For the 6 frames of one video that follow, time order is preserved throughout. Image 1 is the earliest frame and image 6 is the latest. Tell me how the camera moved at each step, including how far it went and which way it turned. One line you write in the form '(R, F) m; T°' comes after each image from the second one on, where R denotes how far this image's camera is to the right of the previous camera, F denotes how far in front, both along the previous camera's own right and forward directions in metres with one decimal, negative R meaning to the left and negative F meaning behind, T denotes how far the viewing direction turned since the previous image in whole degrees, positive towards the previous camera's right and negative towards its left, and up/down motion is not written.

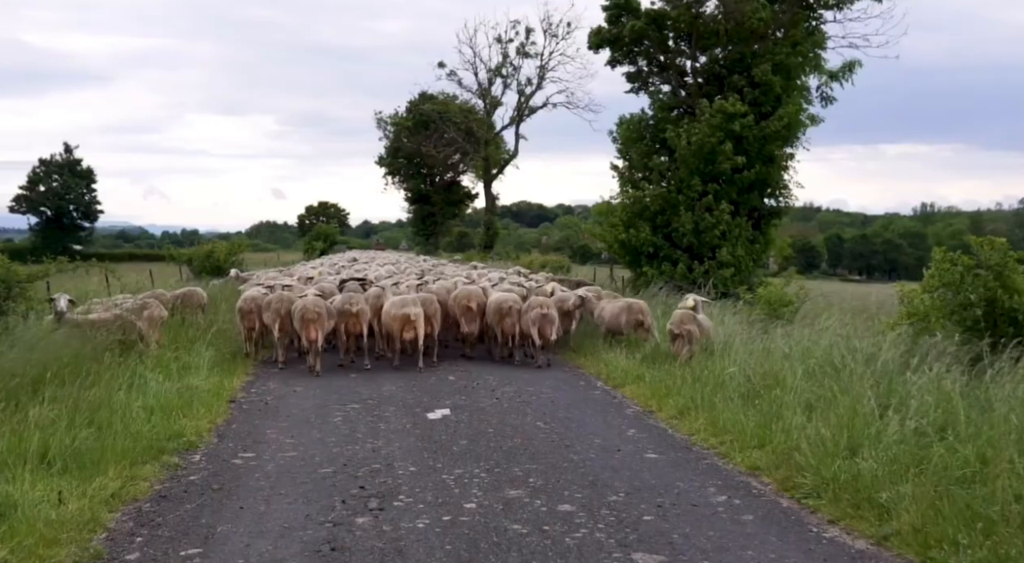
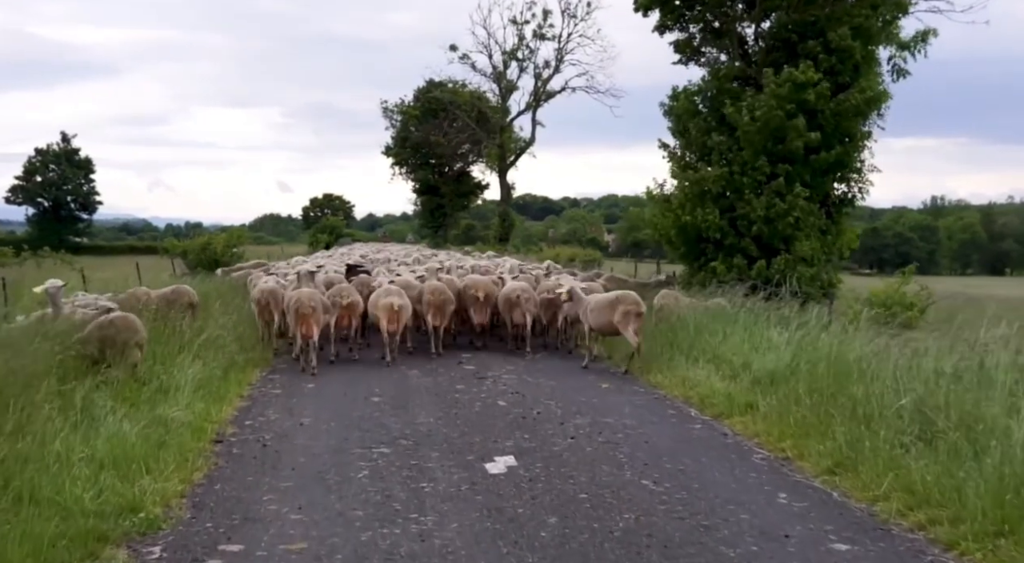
(-0.8, +2.7) m; 0°
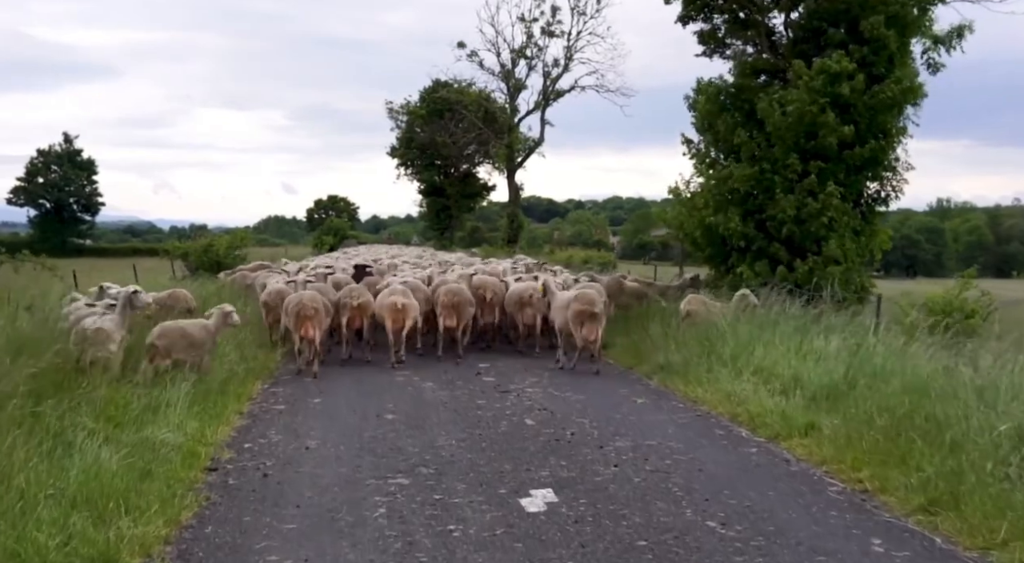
(-0.3, +1.0) m; 0°
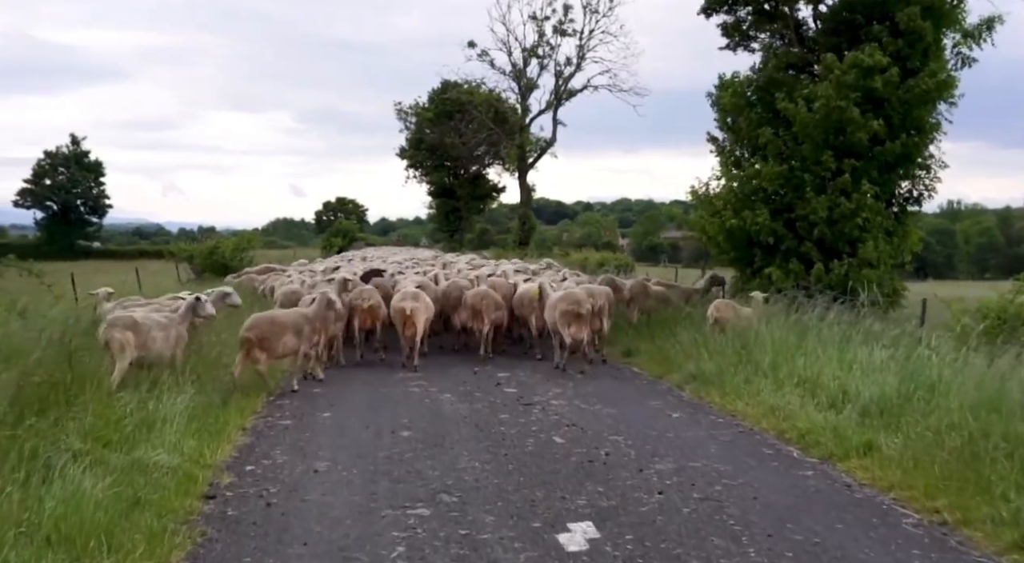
(-0.2, +0.7) m; -1°
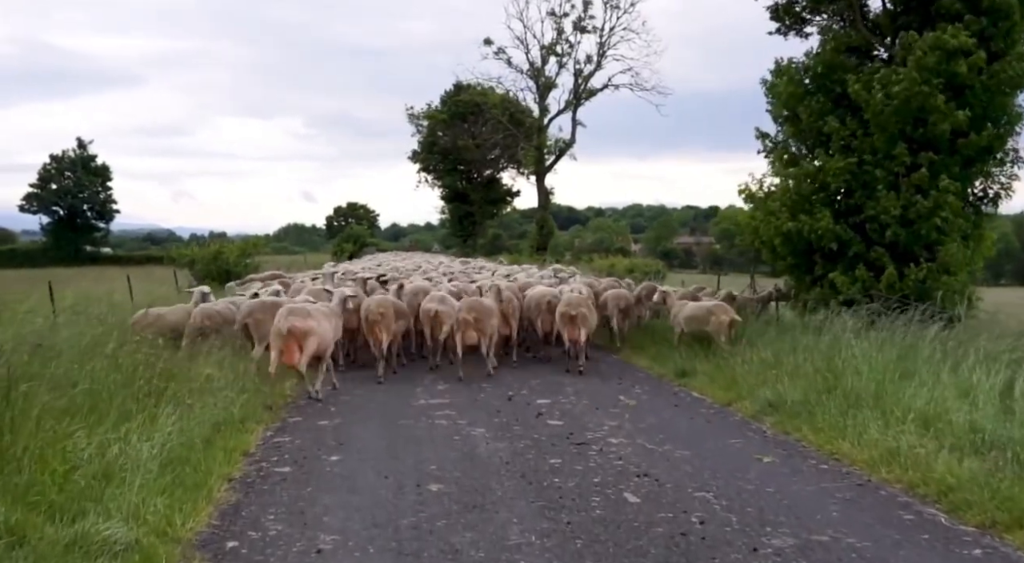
(-0.4, +1.8) m; -1°
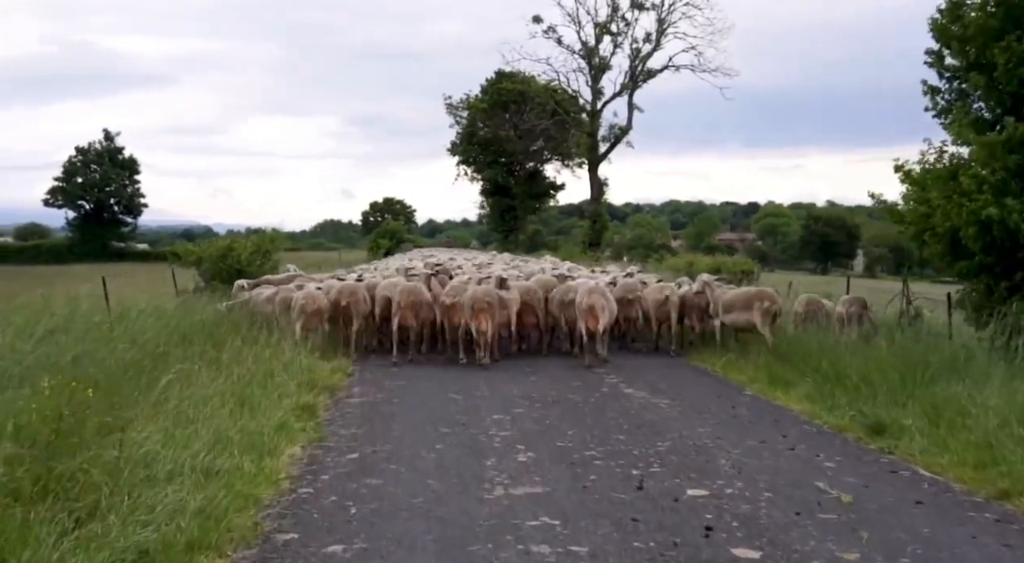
(-0.7, +3.9) m; -2°
